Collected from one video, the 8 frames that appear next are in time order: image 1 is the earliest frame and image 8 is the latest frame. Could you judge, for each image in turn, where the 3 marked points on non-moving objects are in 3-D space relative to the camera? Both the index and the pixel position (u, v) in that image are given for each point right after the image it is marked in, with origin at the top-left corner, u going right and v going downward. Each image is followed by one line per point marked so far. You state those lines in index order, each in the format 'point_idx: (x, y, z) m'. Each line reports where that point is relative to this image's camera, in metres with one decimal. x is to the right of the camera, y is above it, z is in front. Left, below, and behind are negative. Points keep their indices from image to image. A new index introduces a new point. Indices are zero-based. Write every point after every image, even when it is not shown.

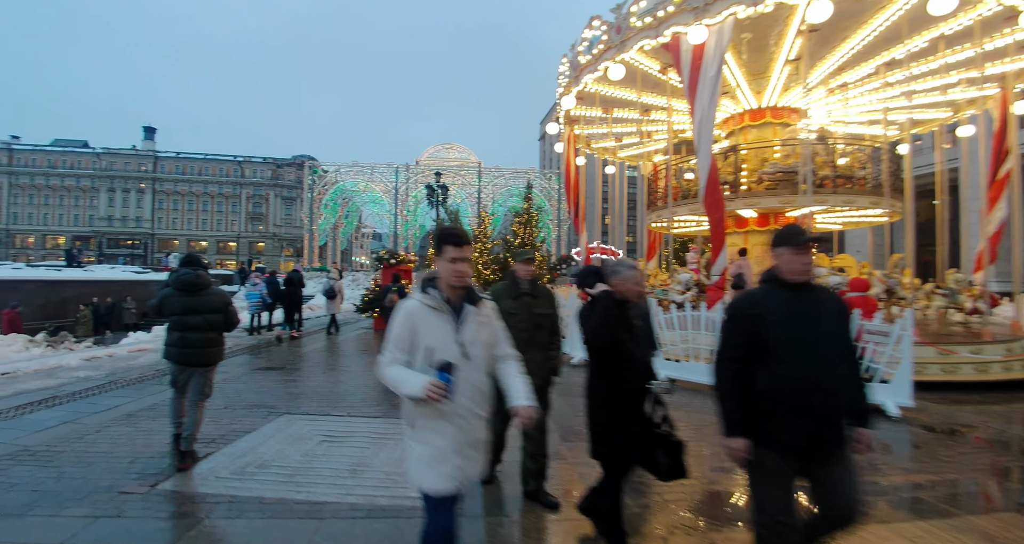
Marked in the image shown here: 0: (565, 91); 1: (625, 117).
0: (+1.4, +4.6, +12.6) m
1: (+3.2, +4.4, +14.1) m
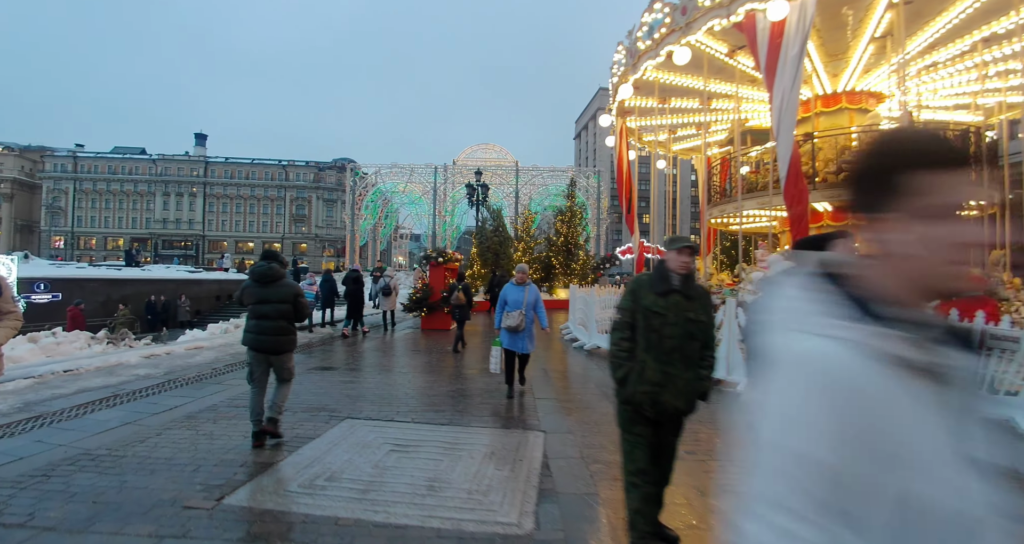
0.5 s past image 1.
0: (+2.7, +4.7, +12.0) m
1: (+4.6, +4.5, +13.4) m
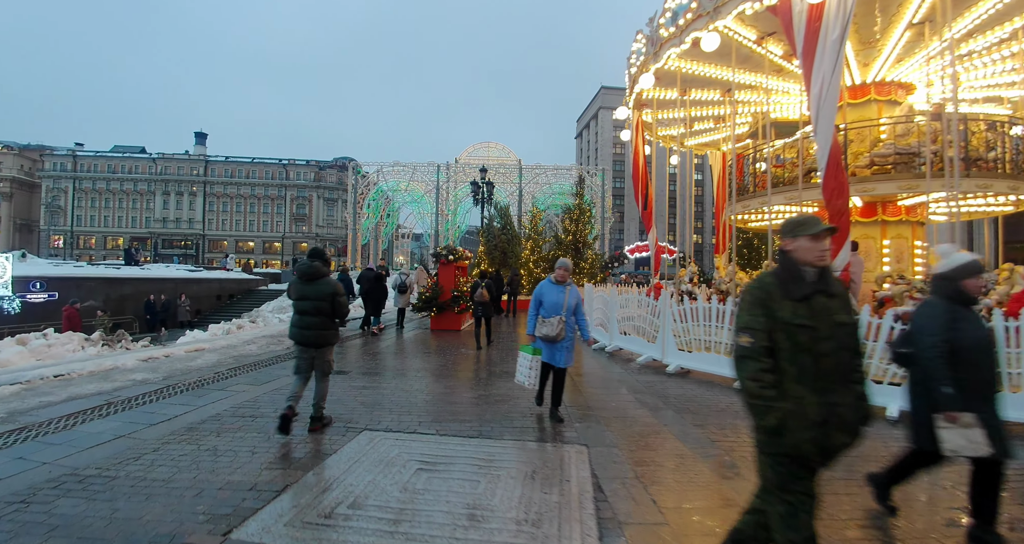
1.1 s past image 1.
0: (+3.0, +4.7, +11.5) m
1: (+5.0, +4.5, +12.9) m
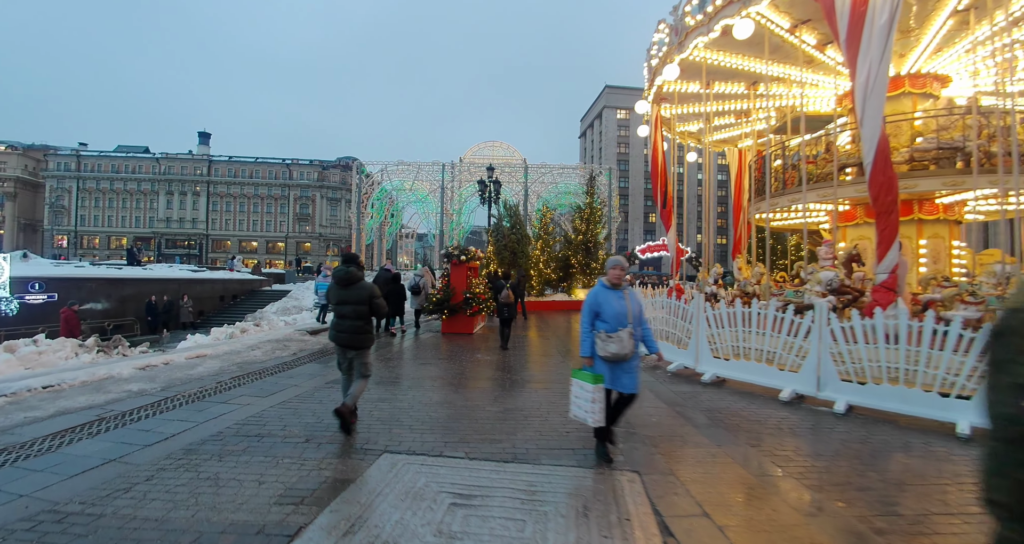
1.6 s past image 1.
0: (+3.4, +4.7, +10.9) m
1: (+5.4, +4.5, +12.3) m
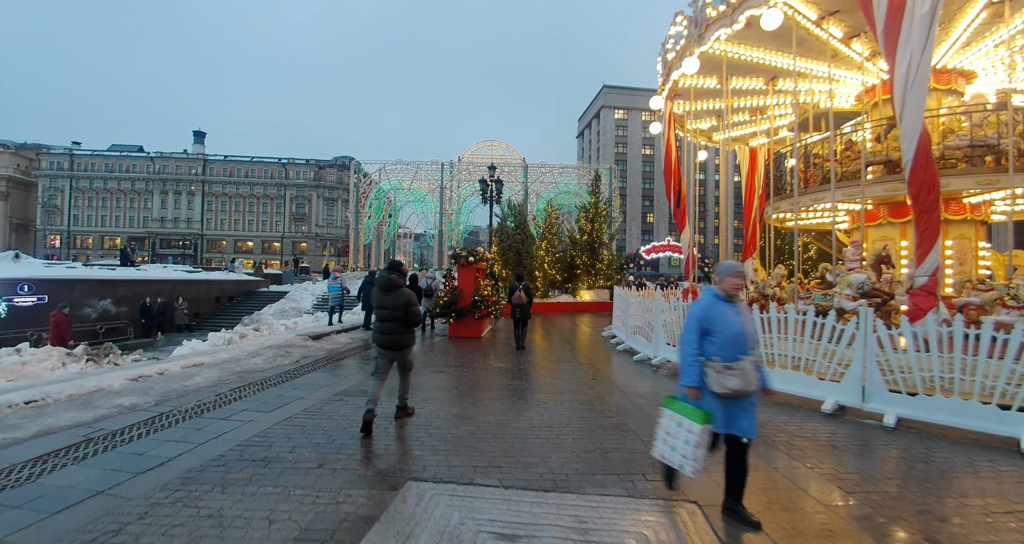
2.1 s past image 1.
0: (+3.6, +4.7, +10.5) m
1: (+5.6, +4.4, +11.9) m
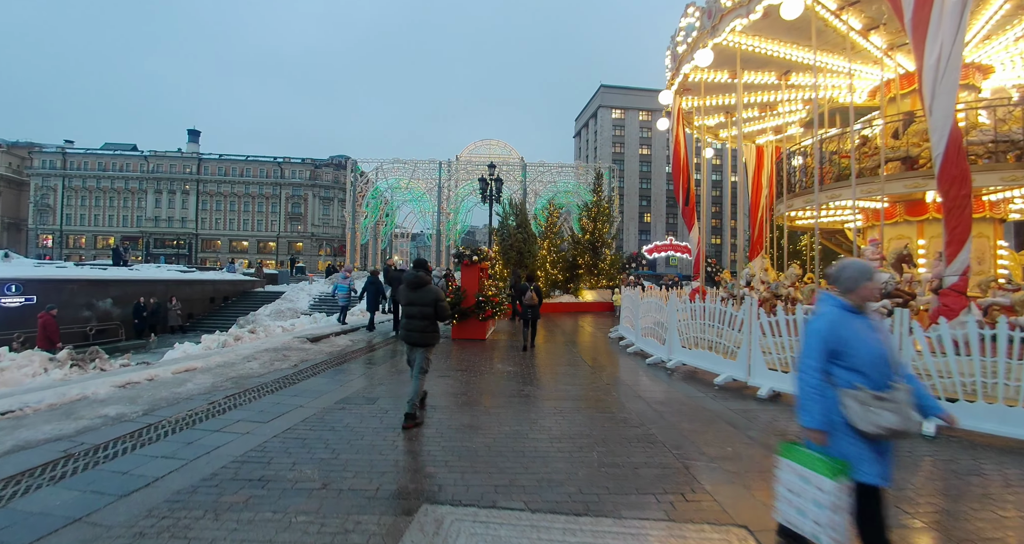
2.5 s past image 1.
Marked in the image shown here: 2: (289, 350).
0: (+3.8, +4.7, +10.2) m
1: (+5.7, +4.5, +11.6) m
2: (-3.9, -1.4, +8.6) m
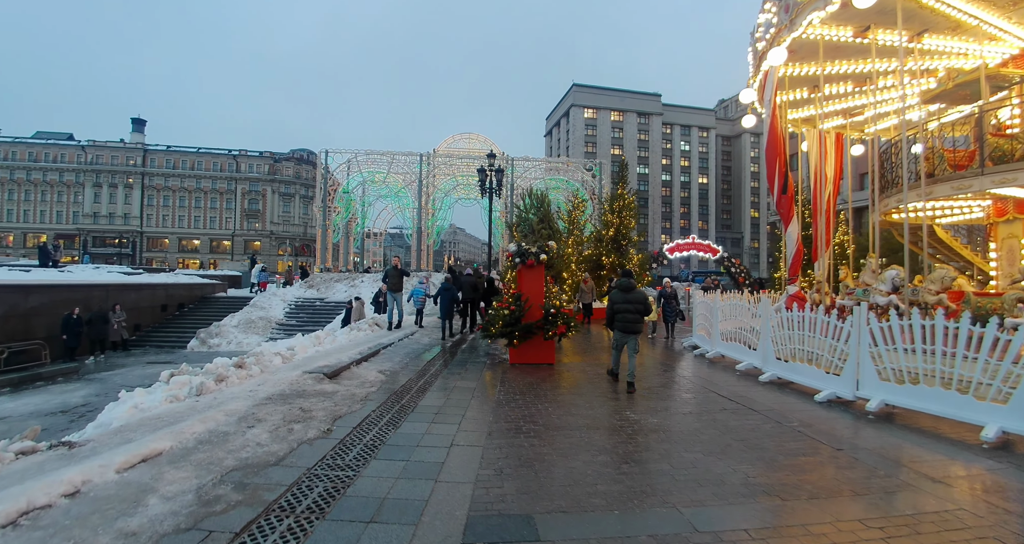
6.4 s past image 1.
0: (+5.2, +4.6, +7.8) m
1: (+7.0, +4.4, +9.3) m
2: (-2.3, -1.4, +5.6) m
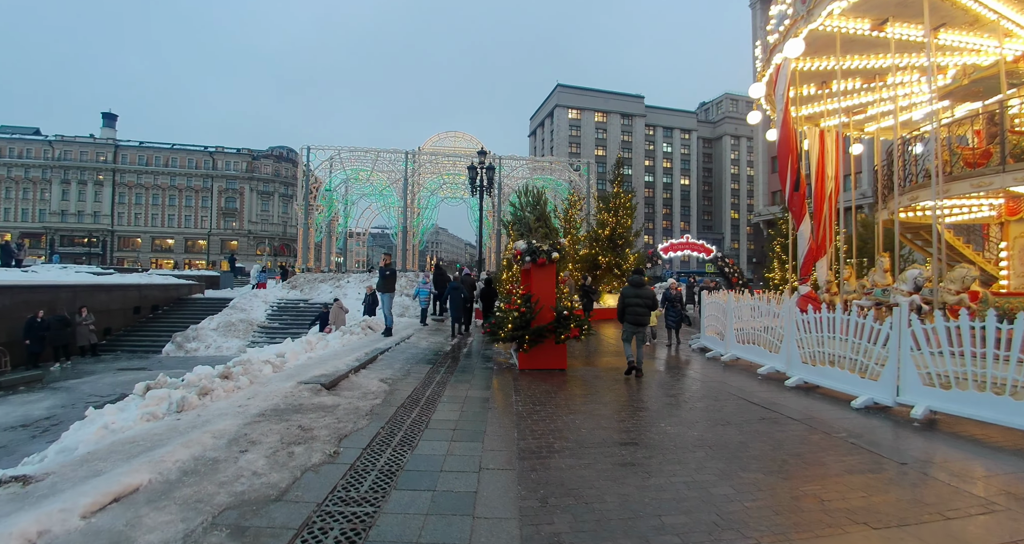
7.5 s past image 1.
0: (+5.3, +4.6, +7.4) m
1: (+7.1, +4.4, +9.0) m
2: (-2.1, -1.4, +5.0) m
